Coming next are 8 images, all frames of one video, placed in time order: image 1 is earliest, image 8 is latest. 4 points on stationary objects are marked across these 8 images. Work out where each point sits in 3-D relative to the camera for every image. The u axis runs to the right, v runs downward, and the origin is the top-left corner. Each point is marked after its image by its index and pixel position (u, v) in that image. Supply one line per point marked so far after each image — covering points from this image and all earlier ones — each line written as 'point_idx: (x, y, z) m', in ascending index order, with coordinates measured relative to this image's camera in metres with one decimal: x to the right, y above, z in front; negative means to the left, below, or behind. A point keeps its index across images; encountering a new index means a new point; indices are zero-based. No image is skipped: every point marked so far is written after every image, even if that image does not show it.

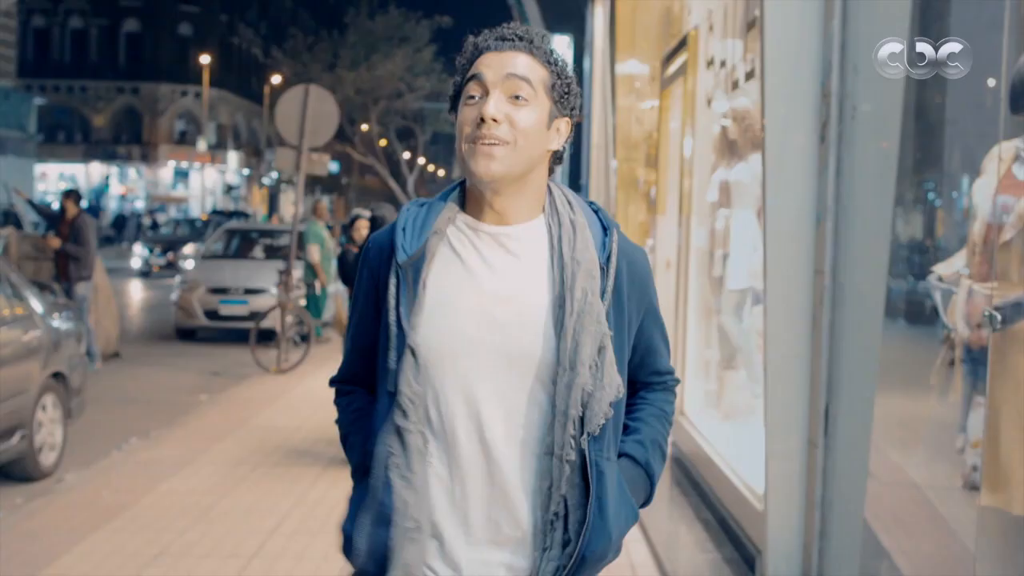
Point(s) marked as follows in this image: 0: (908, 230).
0: (+1.4, +0.2, +3.8) m
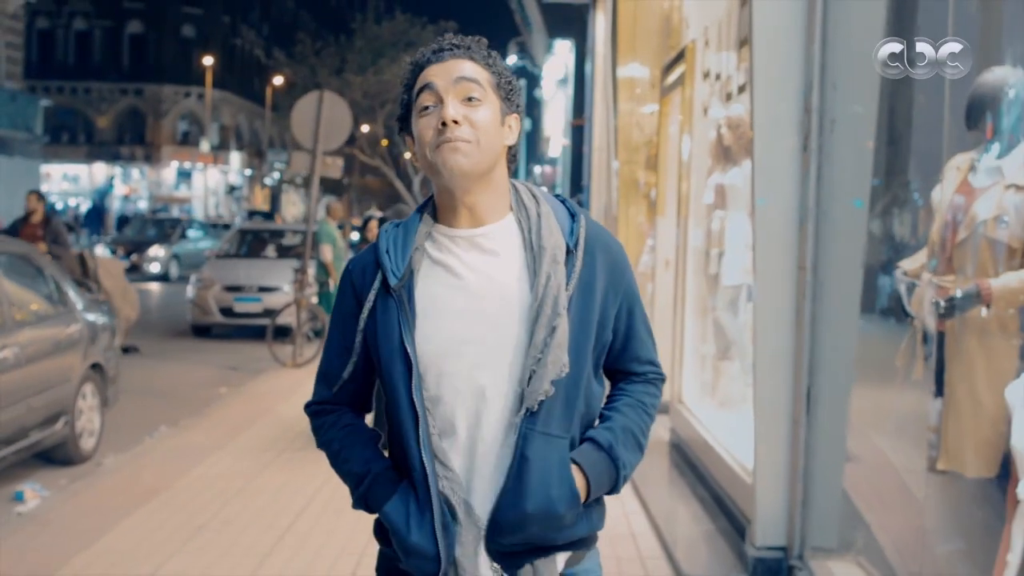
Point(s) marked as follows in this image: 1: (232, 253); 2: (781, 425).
0: (+1.5, +0.2, +4.3) m
1: (-4.0, +0.5, +15.6) m
2: (+1.2, -0.6, +4.9) m
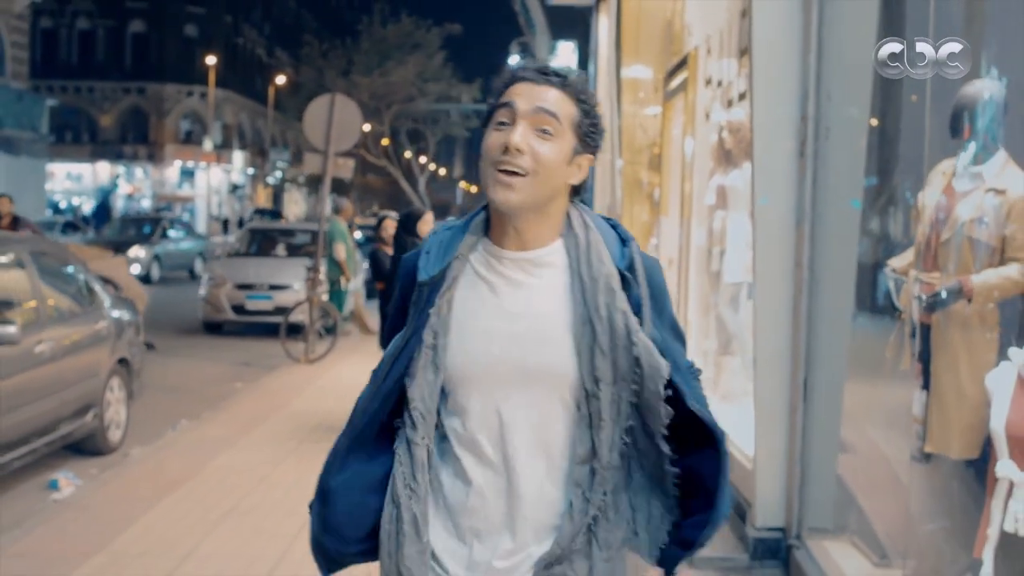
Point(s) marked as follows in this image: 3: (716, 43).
0: (+1.5, +0.2, +4.6) m
1: (-3.9, +0.5, +15.9) m
2: (+1.3, -0.6, +5.3) m
3: (+1.3, +1.6, +7.2) m
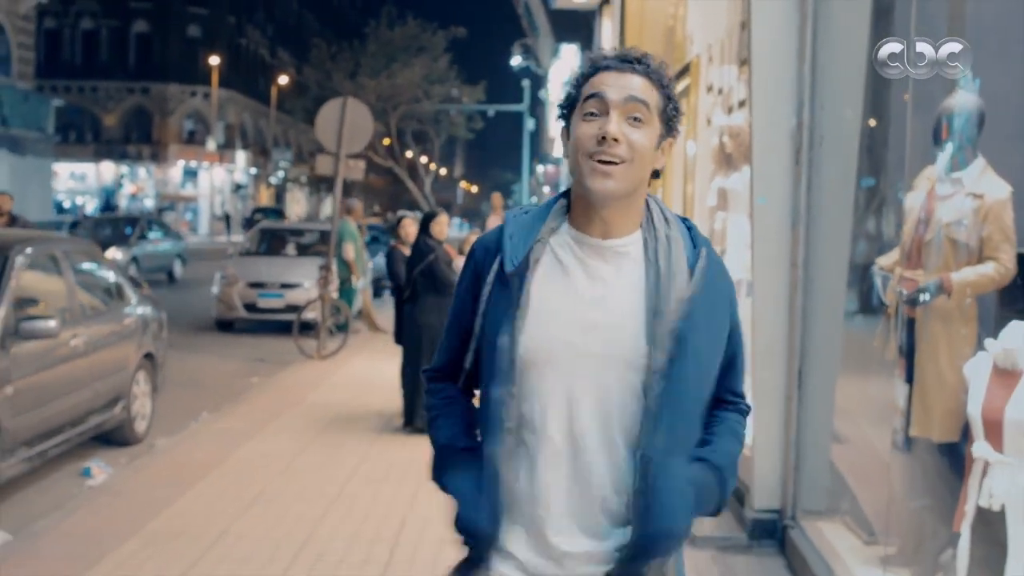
0: (+1.6, +0.3, +5.0) m
1: (-3.8, +0.5, +16.2) m
2: (+1.3, -0.6, +5.6) m
3: (+1.4, +1.6, +7.6) m
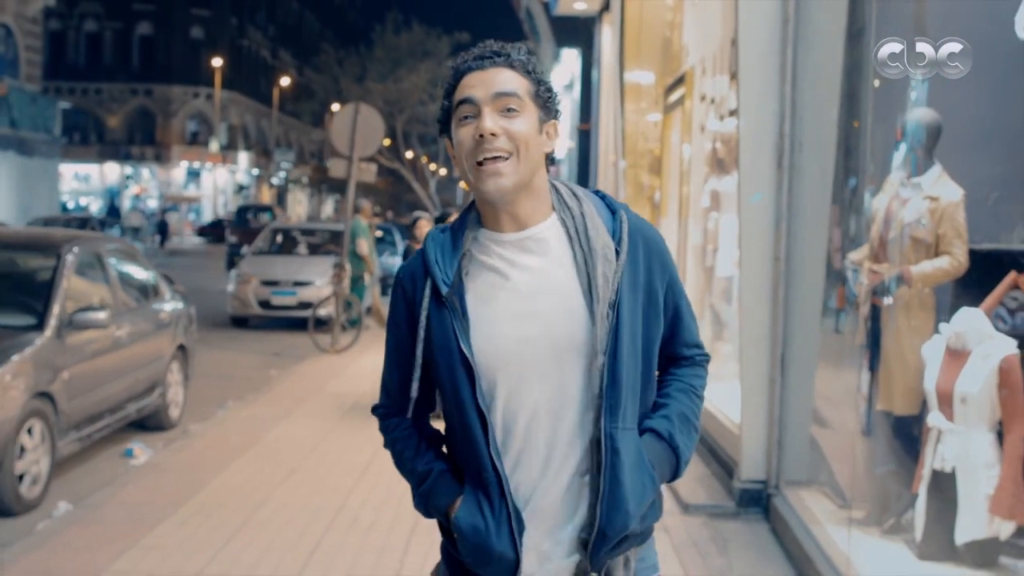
0: (+1.7, +0.3, +5.6) m
1: (-3.7, +0.6, +16.8) m
2: (+1.4, -0.6, +6.2) m
3: (+1.5, +1.6, +8.2) m
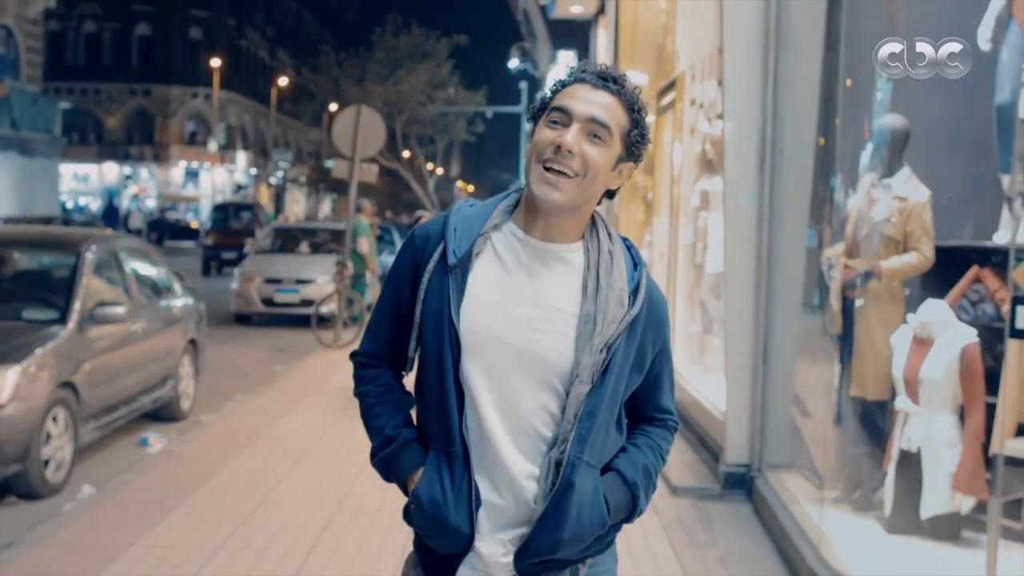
0: (+1.7, +0.3, +5.9) m
1: (-3.8, +0.6, +17.2) m
2: (+1.4, -0.5, +6.6) m
3: (+1.4, +1.7, +8.5) m
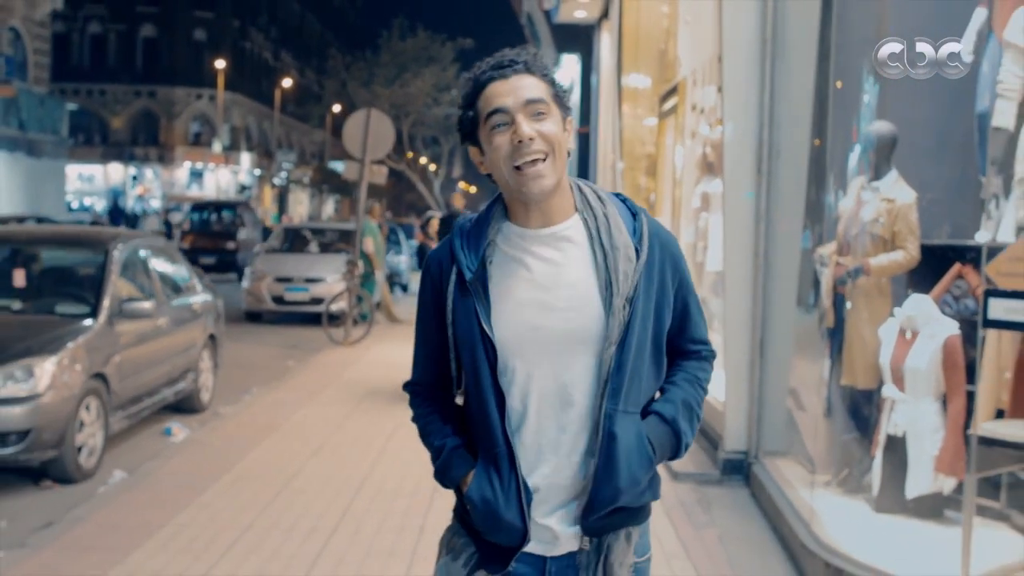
0: (+1.7, +0.3, +6.3) m
1: (-3.7, +0.6, +17.6) m
2: (+1.4, -0.5, +6.9) m
3: (+1.5, +1.7, +8.9) m
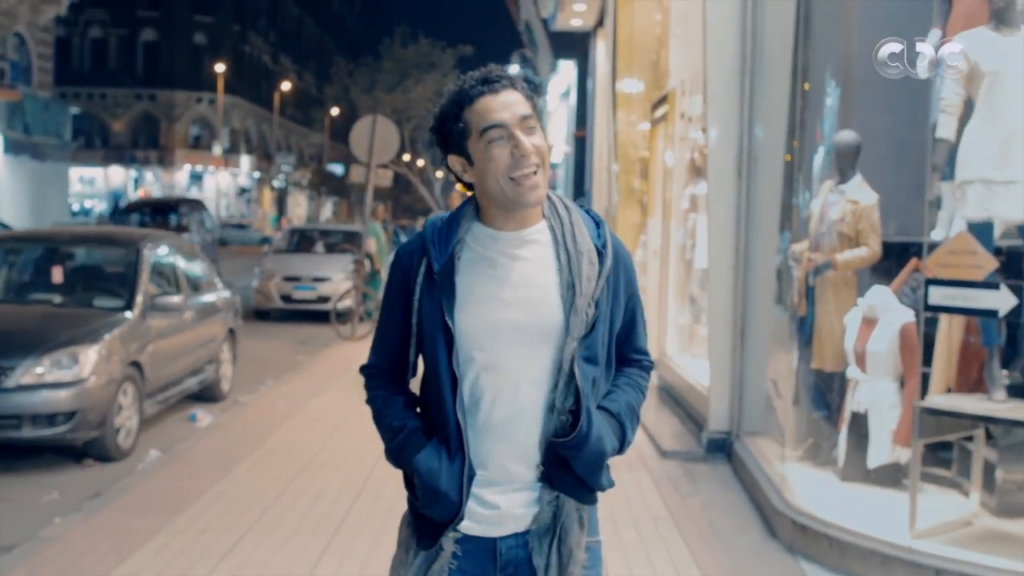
0: (+1.7, +0.4, +6.9) m
1: (-3.7, +0.6, +18.2) m
2: (+1.5, -0.5, +7.6) m
3: (+1.5, +1.7, +9.5) m
